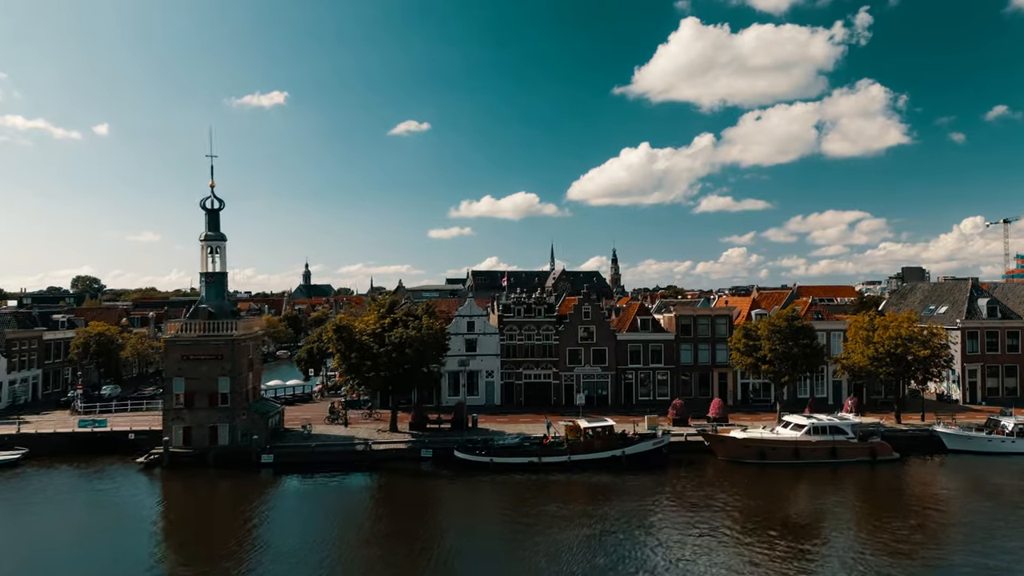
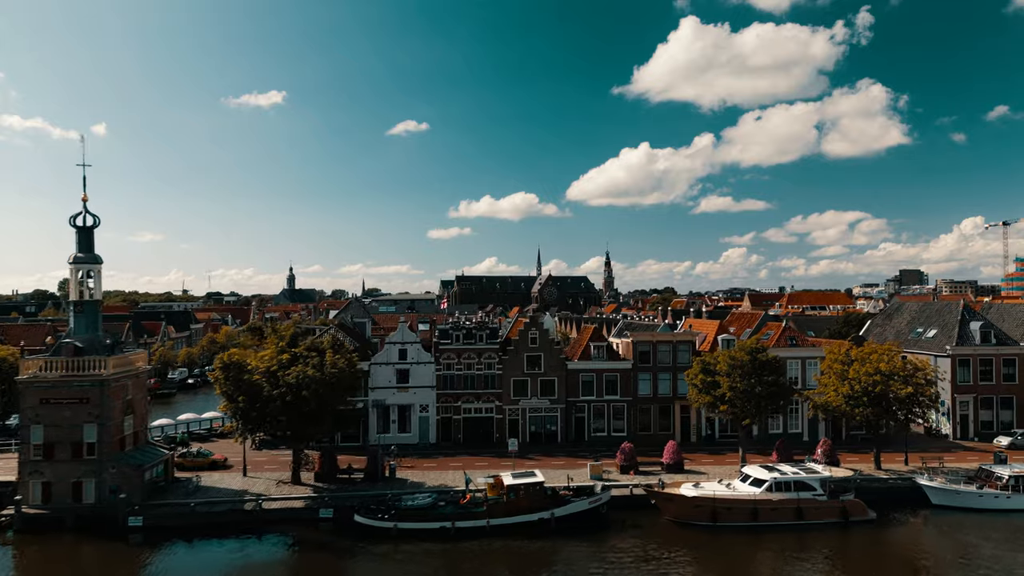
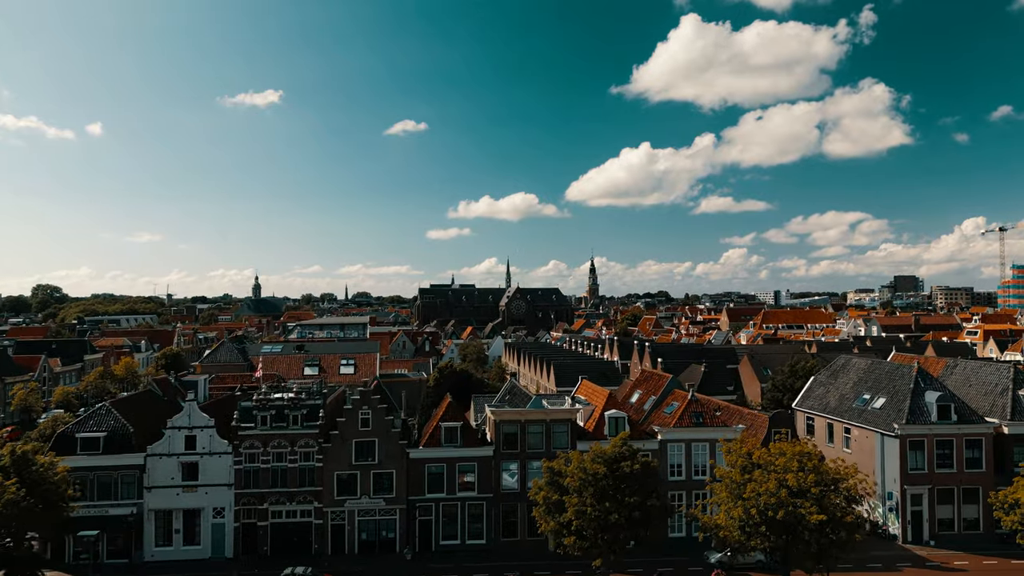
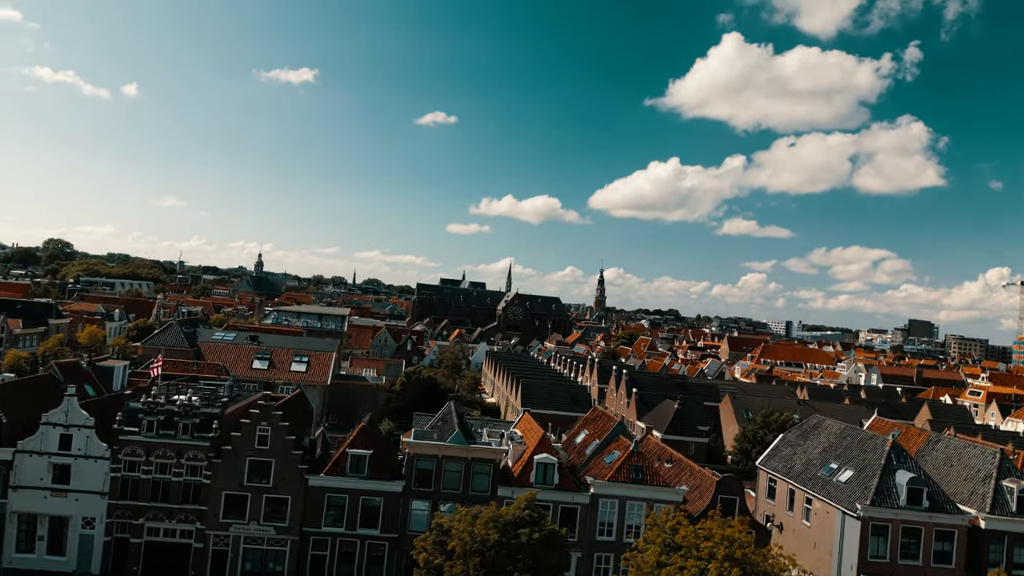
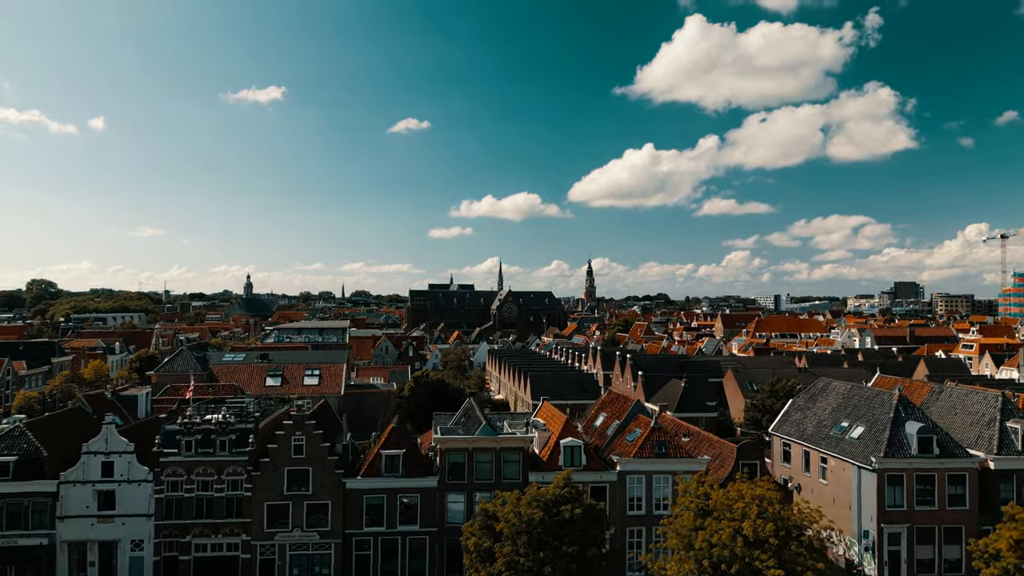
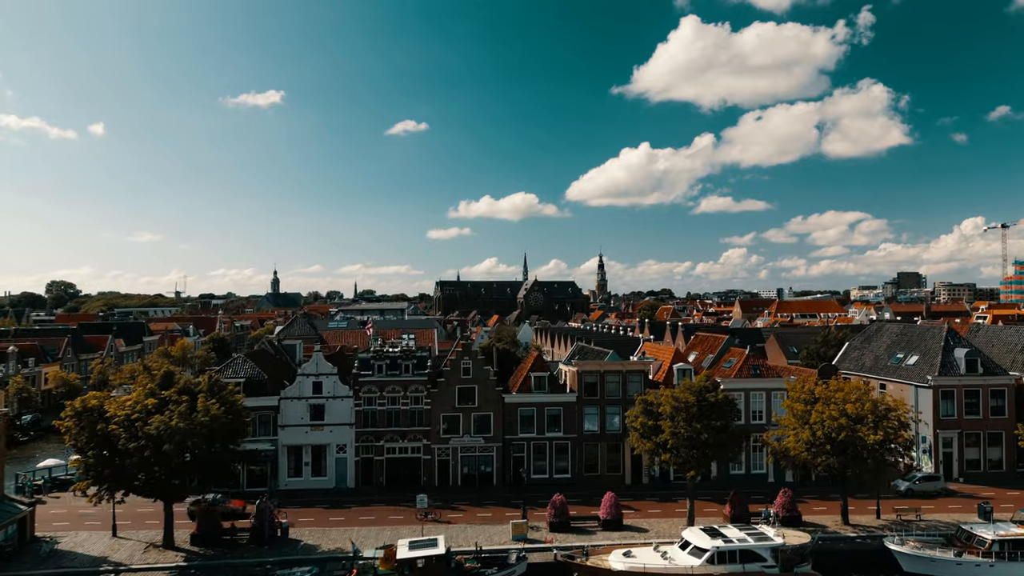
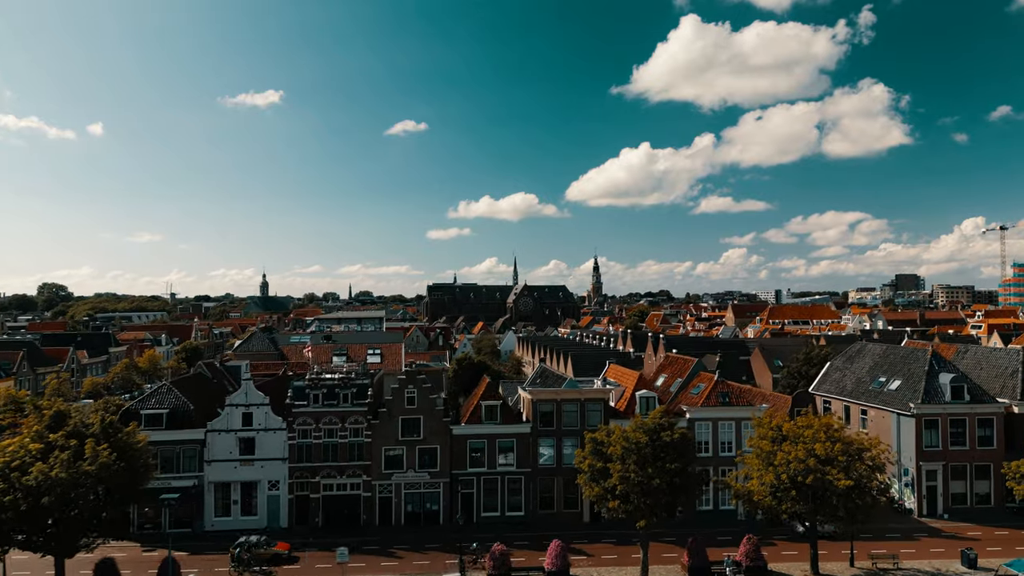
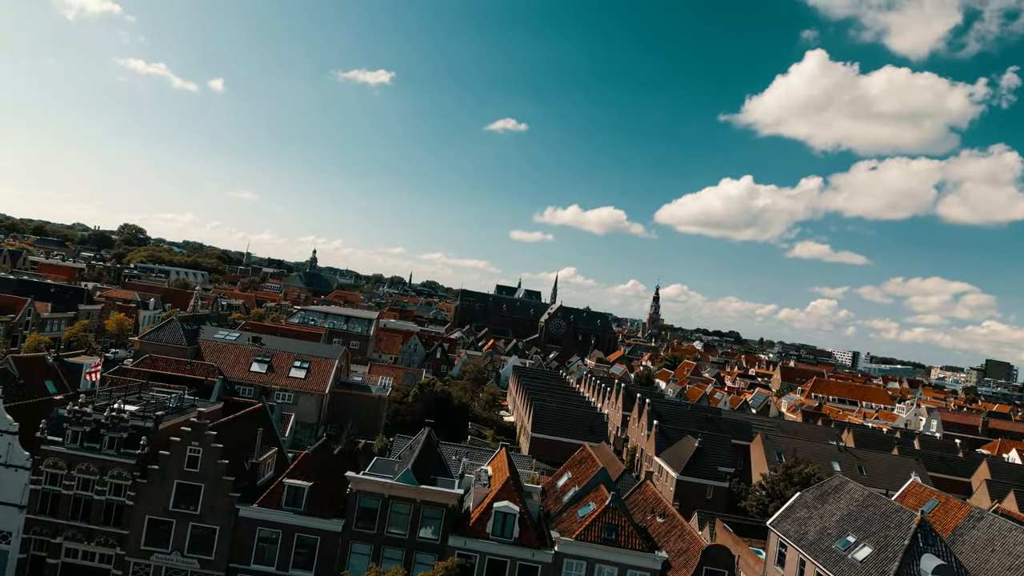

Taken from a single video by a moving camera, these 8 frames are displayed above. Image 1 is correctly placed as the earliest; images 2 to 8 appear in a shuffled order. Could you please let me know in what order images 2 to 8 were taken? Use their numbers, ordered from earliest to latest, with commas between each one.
2, 6, 7, 3, 5, 4, 8
